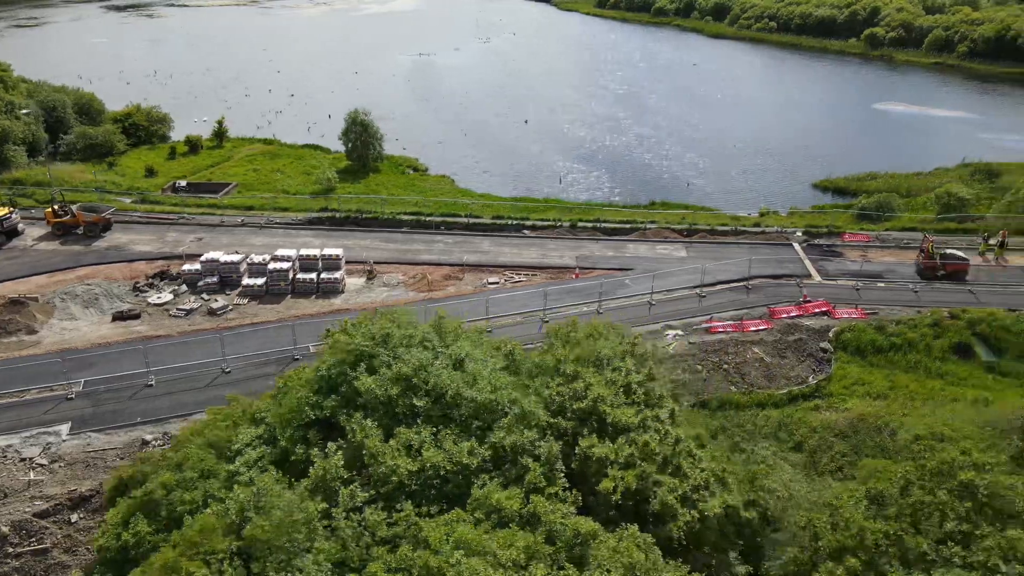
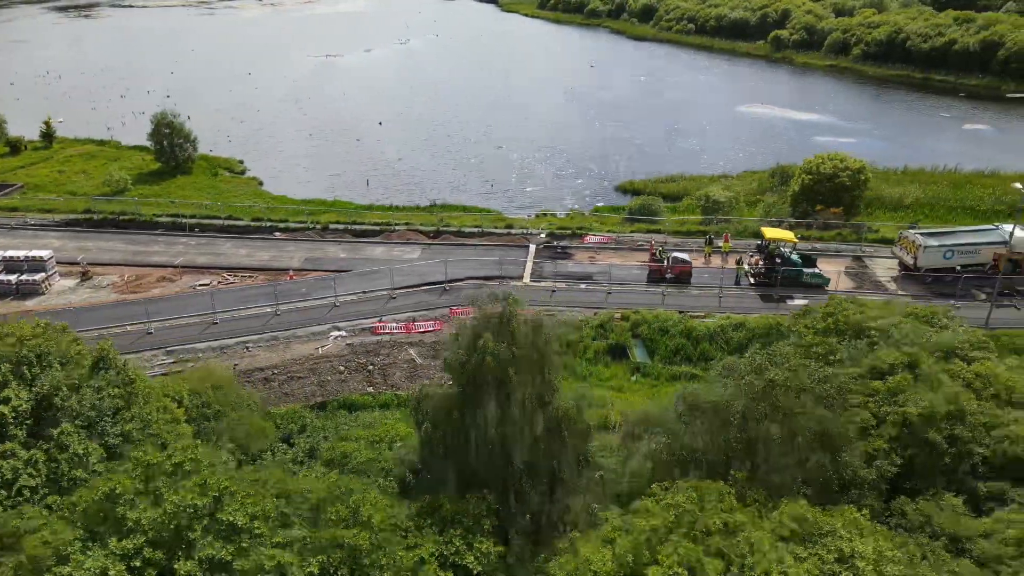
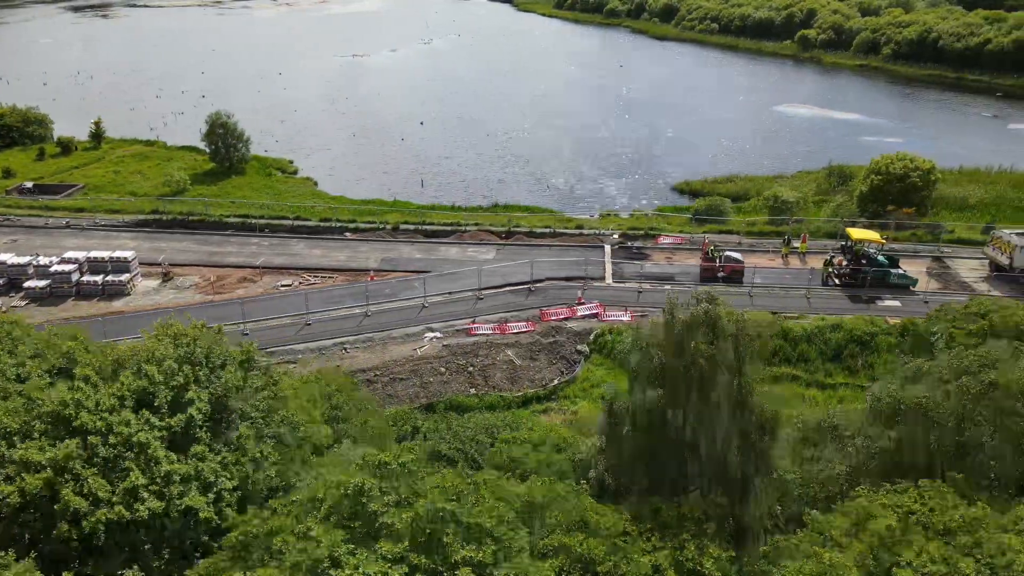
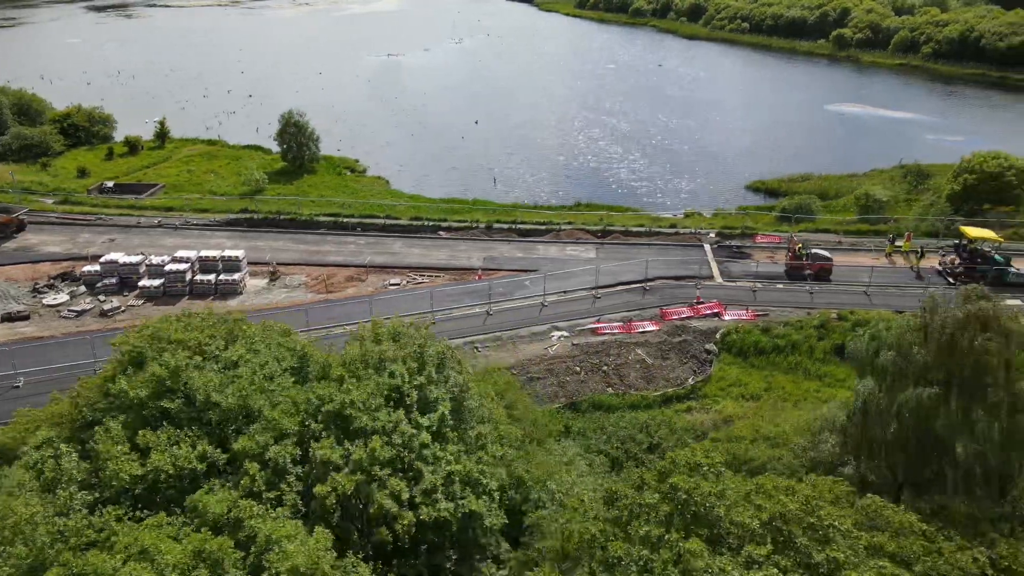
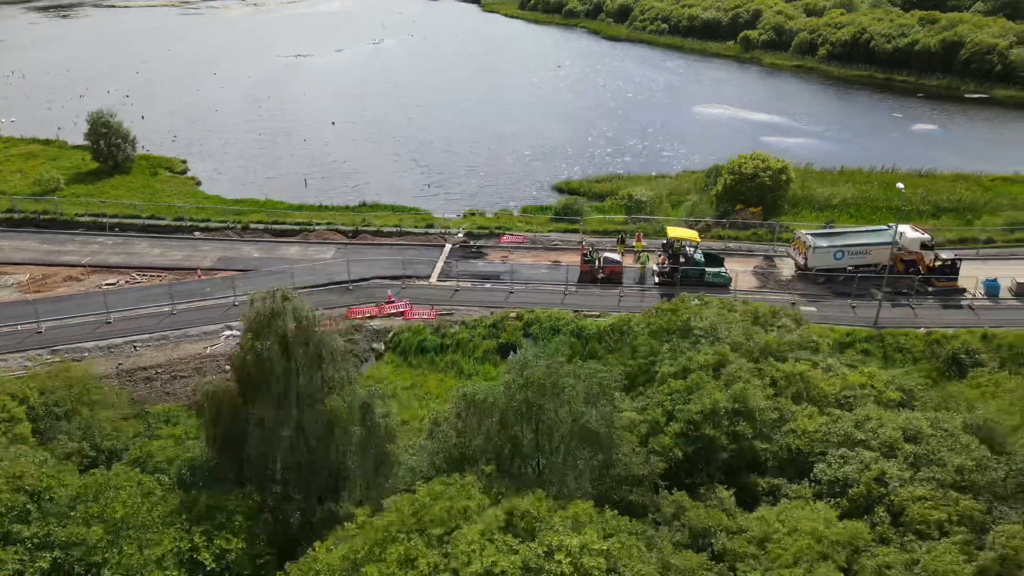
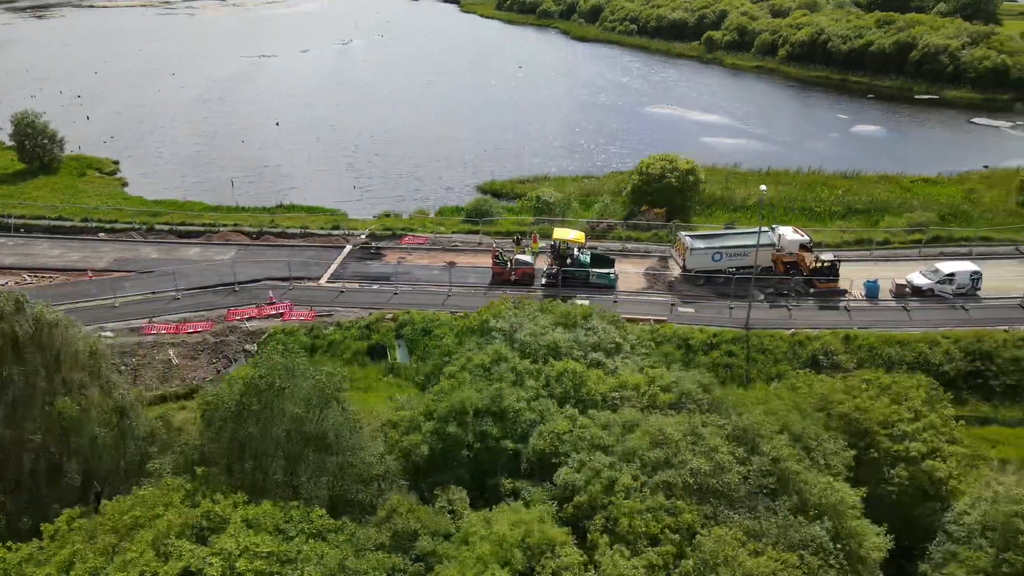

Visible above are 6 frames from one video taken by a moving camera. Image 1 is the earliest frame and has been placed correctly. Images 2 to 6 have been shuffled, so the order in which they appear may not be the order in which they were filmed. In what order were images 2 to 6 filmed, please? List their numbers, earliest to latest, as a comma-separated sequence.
4, 3, 2, 5, 6
